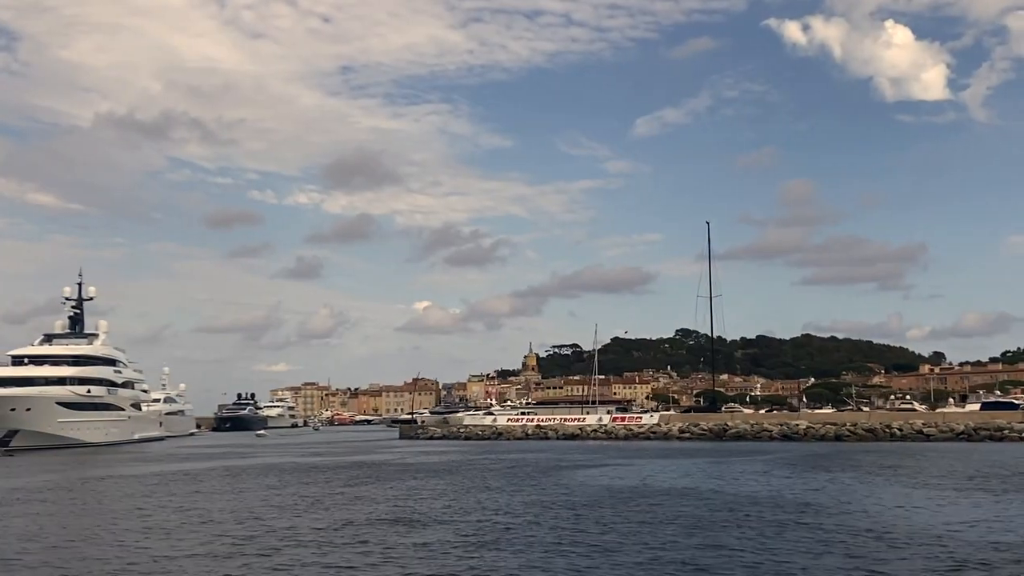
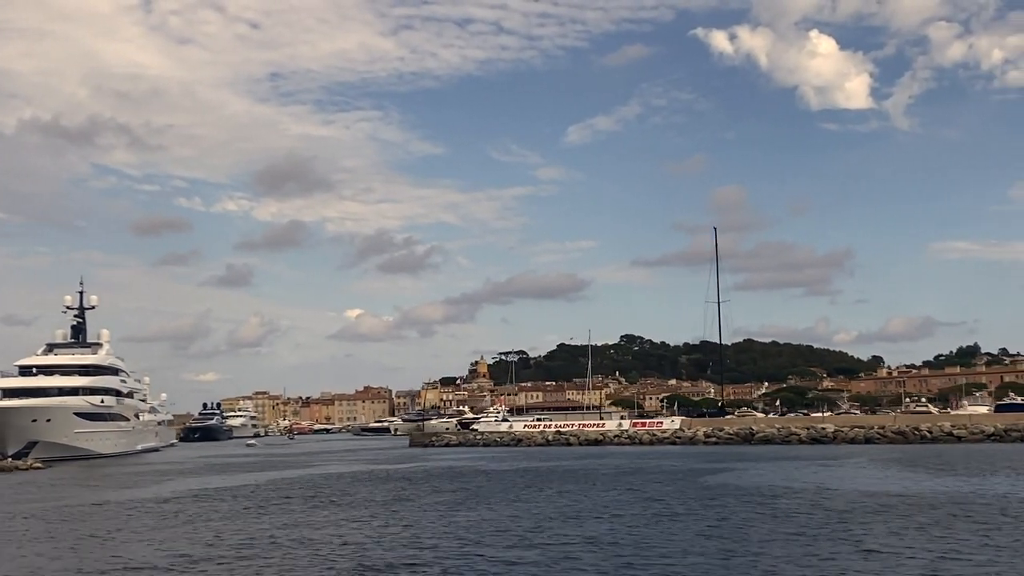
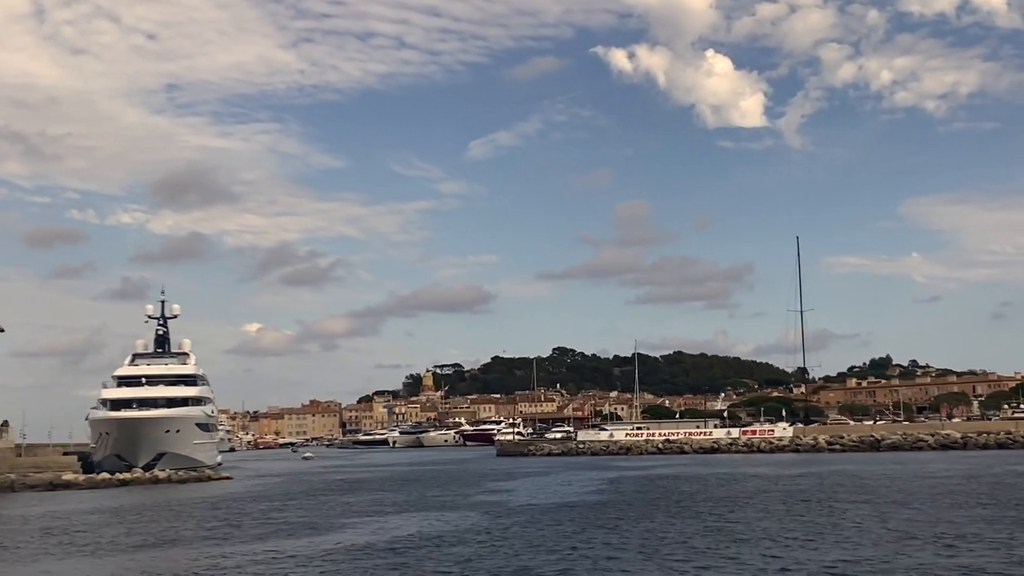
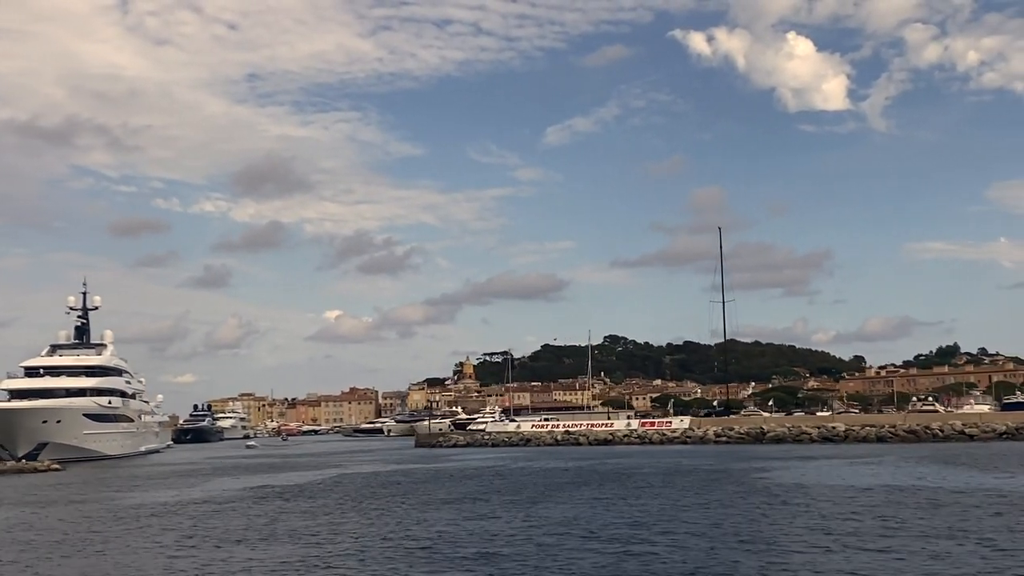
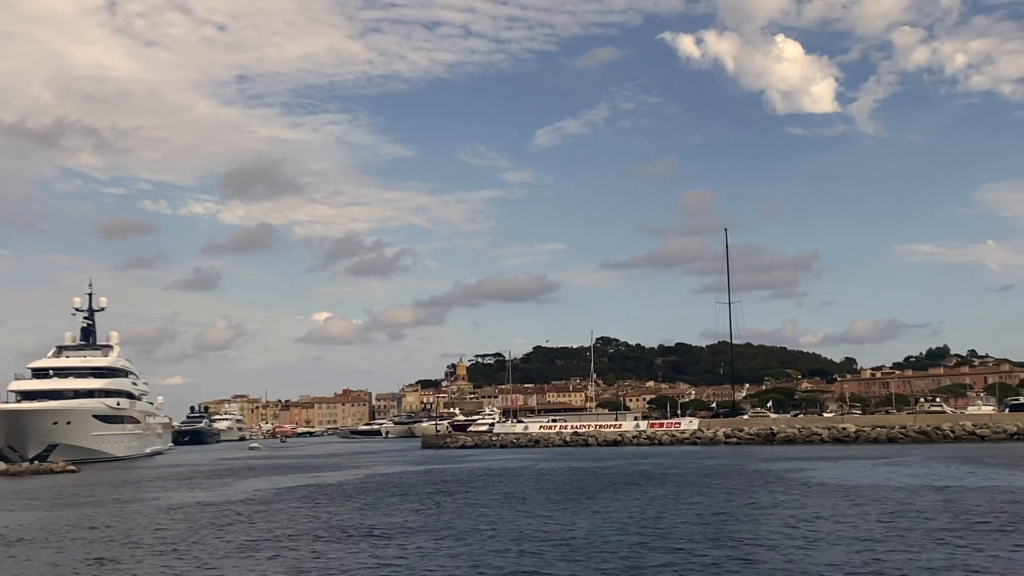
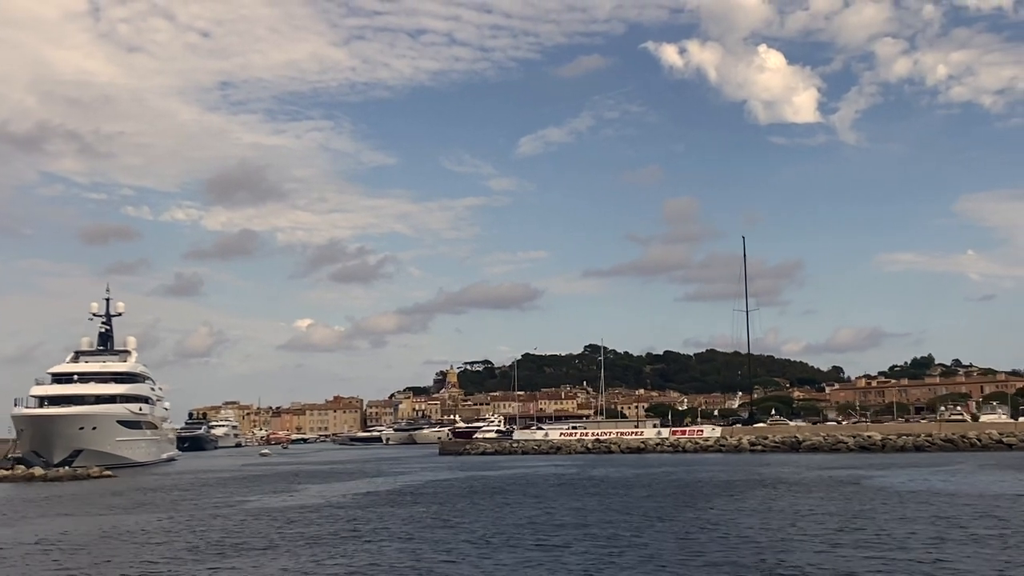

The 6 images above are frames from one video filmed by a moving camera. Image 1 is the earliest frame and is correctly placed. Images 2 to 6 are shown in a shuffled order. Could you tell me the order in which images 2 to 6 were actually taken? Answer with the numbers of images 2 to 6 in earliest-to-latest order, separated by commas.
2, 4, 5, 6, 3
